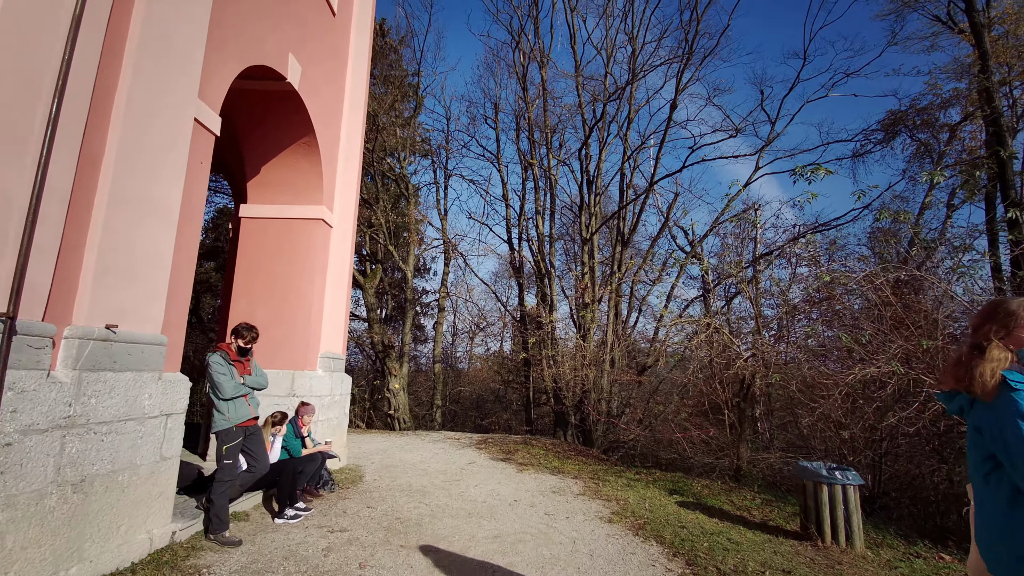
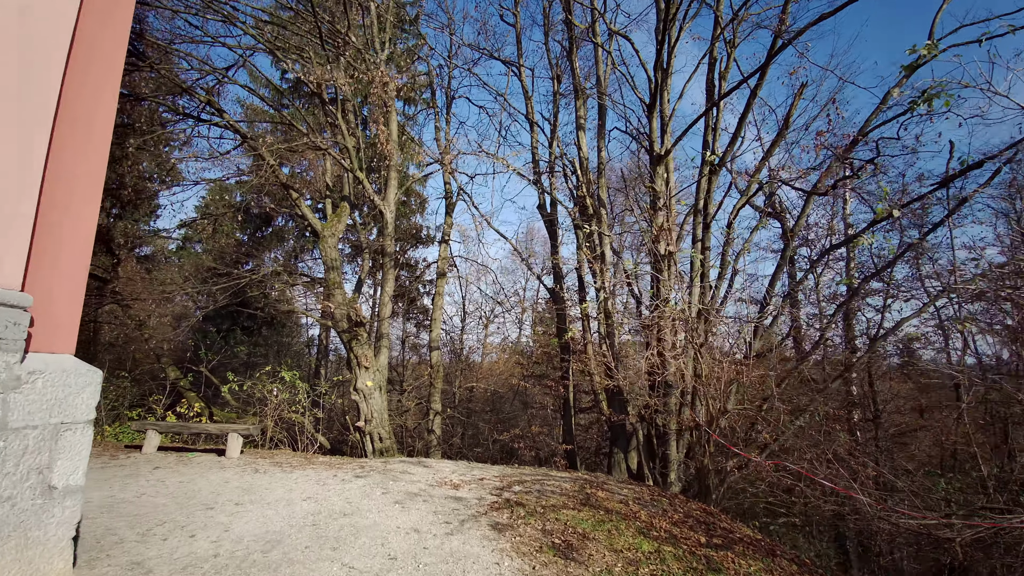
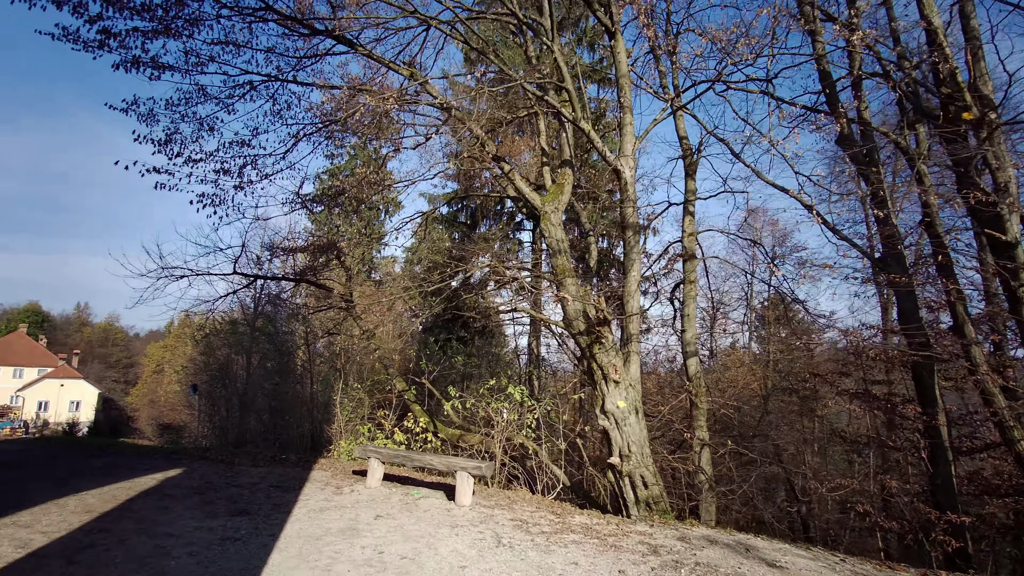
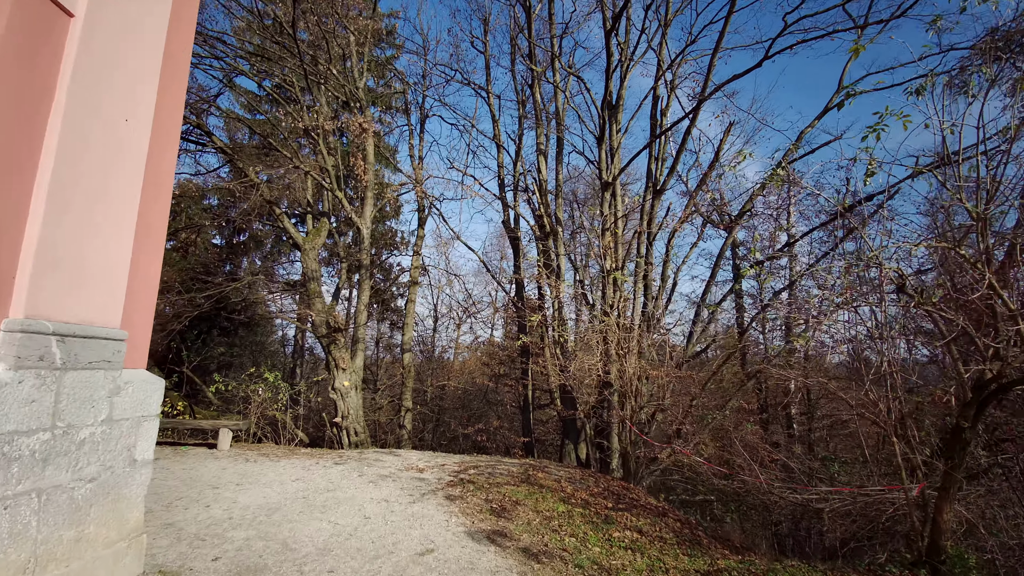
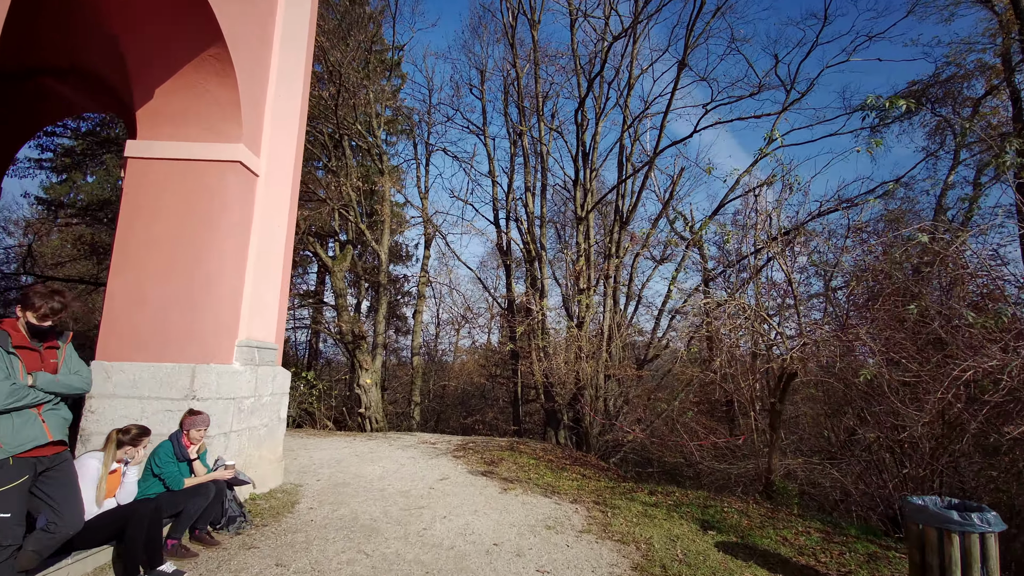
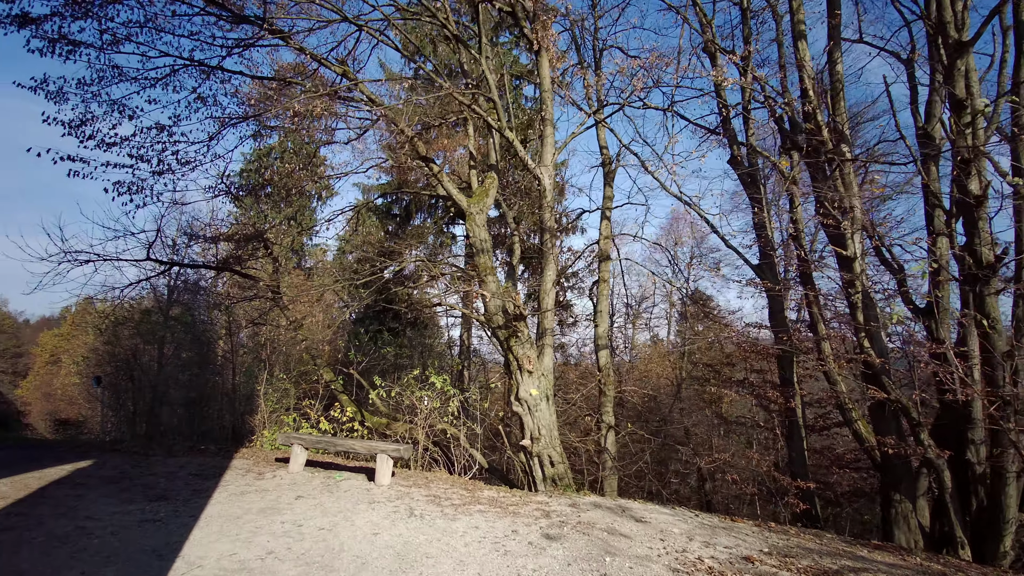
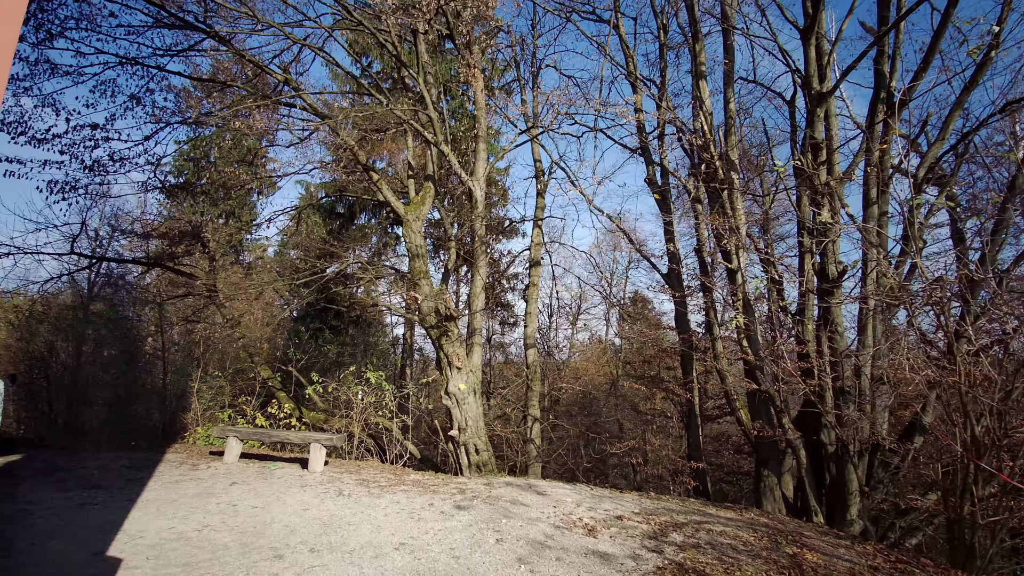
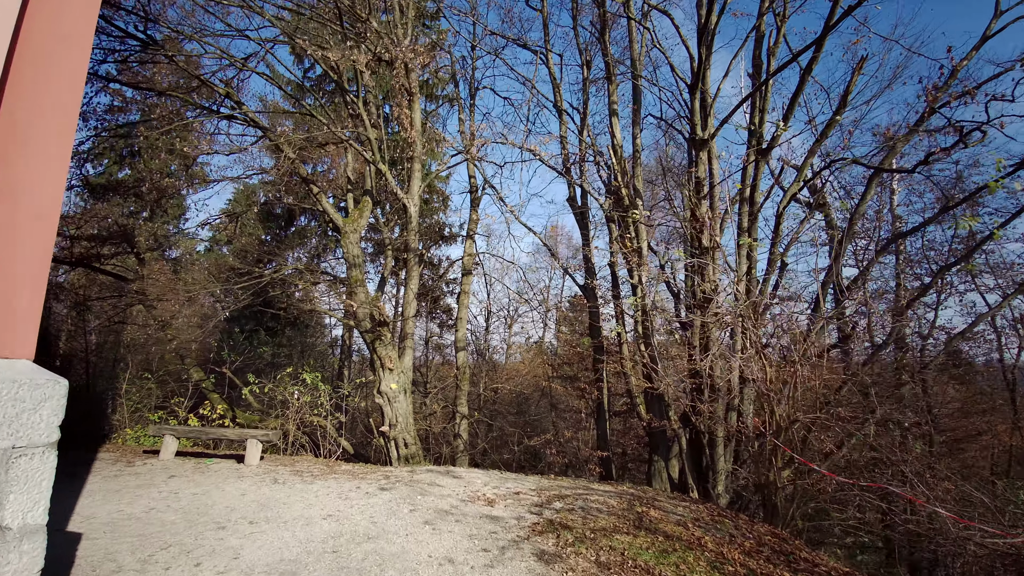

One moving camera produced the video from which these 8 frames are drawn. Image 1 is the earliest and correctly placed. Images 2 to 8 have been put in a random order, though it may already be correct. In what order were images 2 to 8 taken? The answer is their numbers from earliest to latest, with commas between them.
5, 4, 2, 8, 7, 6, 3
